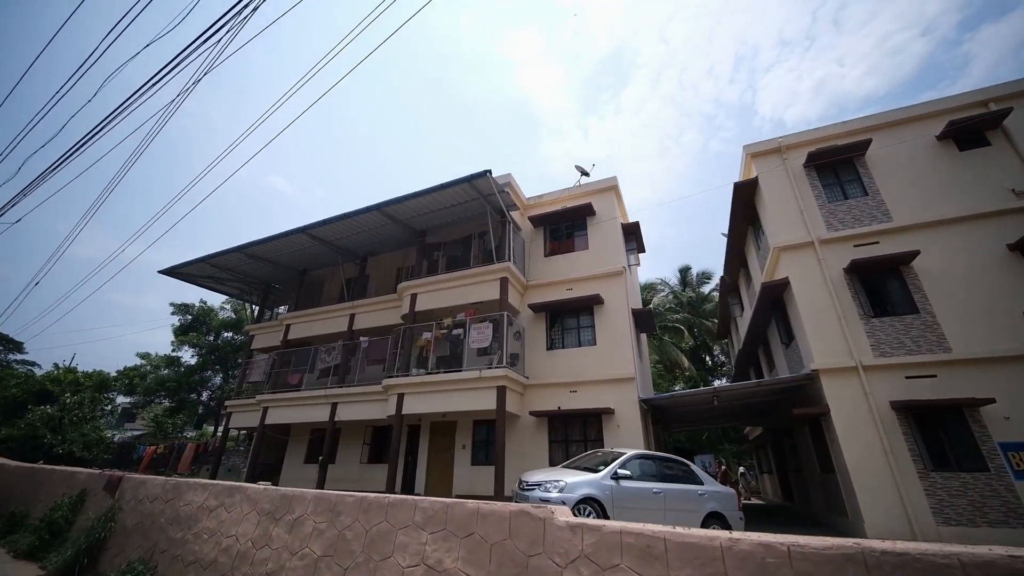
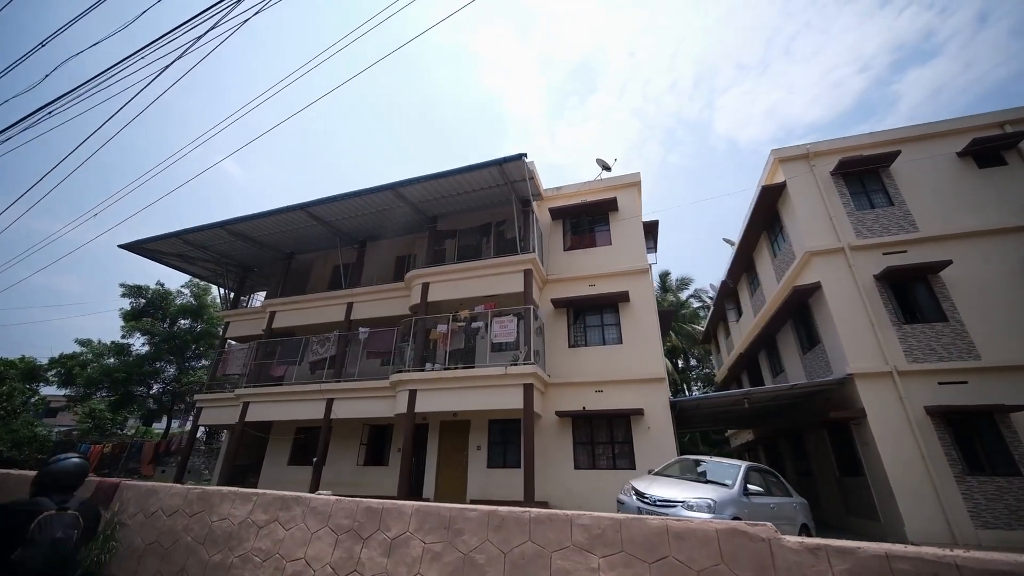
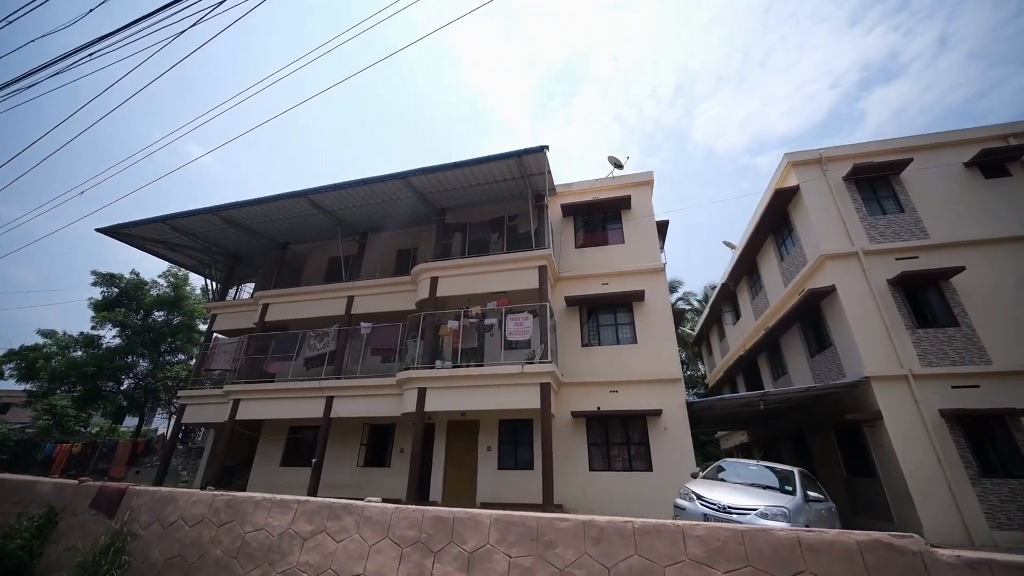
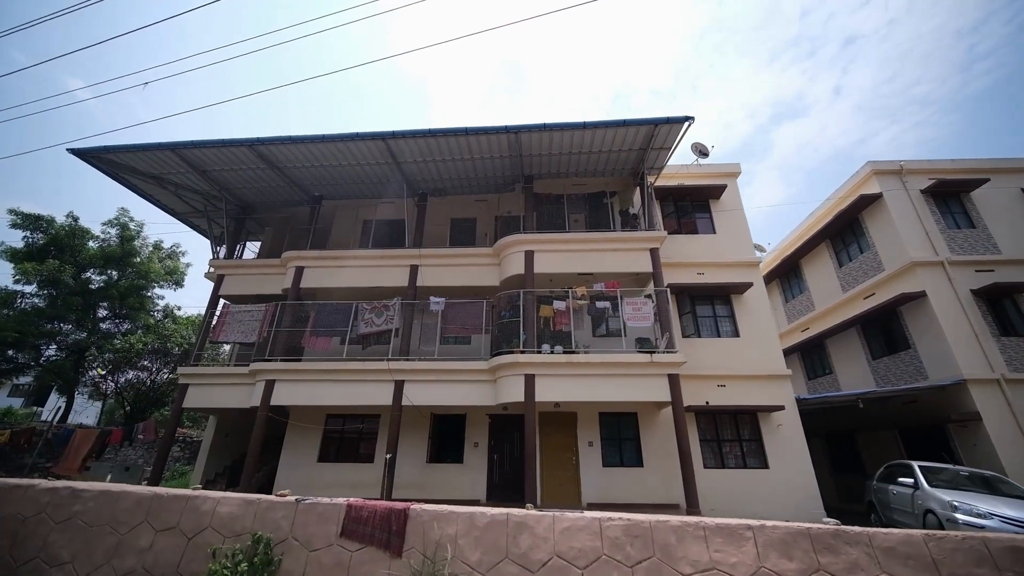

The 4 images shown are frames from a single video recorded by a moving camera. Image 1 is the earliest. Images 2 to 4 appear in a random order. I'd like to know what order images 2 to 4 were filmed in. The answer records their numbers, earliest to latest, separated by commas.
2, 3, 4
